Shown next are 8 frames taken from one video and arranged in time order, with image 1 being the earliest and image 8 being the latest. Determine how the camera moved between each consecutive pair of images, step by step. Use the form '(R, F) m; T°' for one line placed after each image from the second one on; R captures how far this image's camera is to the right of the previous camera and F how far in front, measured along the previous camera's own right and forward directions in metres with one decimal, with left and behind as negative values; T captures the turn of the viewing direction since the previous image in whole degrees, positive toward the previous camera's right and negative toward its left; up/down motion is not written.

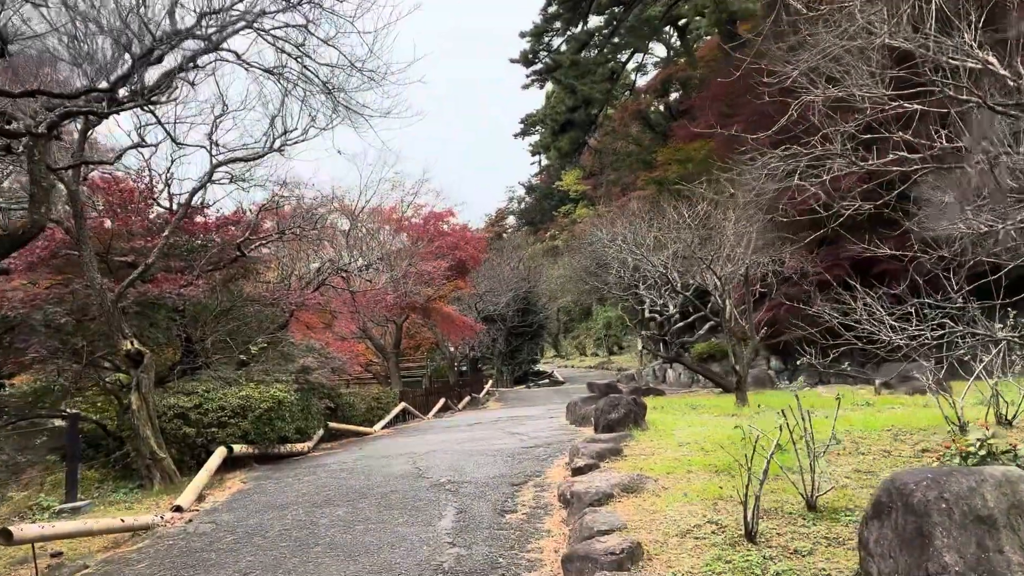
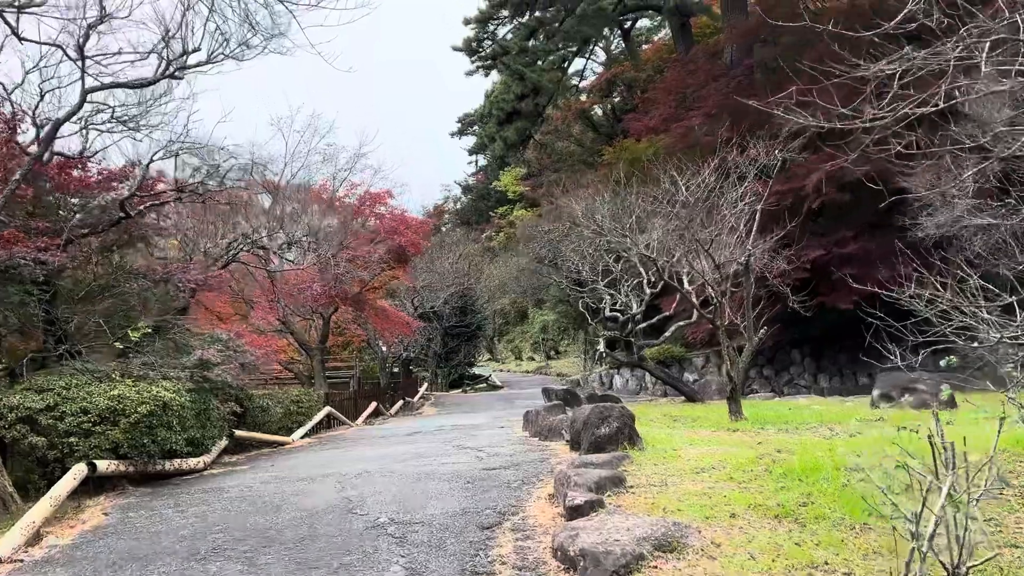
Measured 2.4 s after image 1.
(-0.3, +1.8) m; +5°
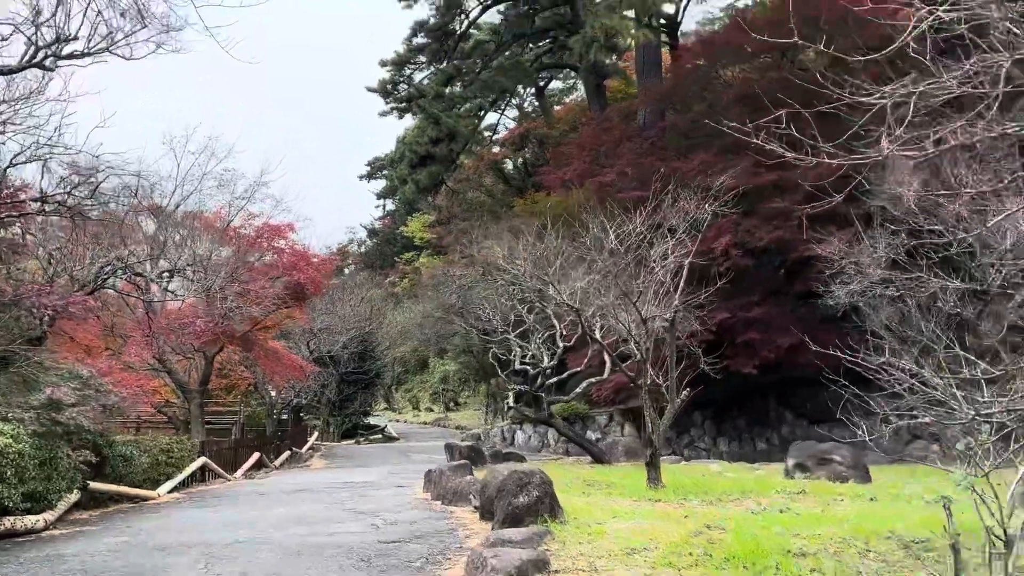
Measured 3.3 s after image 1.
(-0.1, +0.7) m; +7°
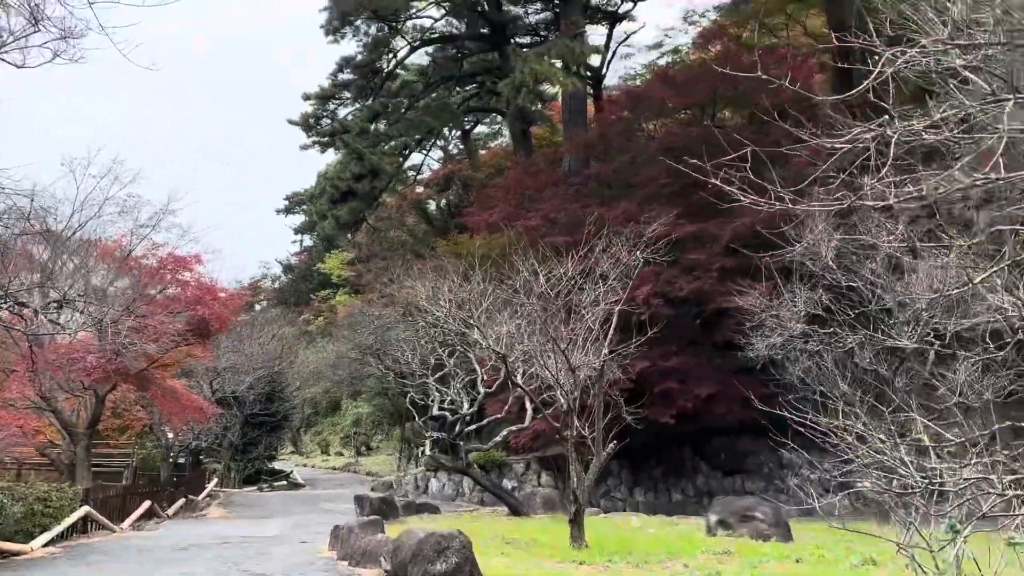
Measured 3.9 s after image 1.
(0.0, +0.4) m; +6°
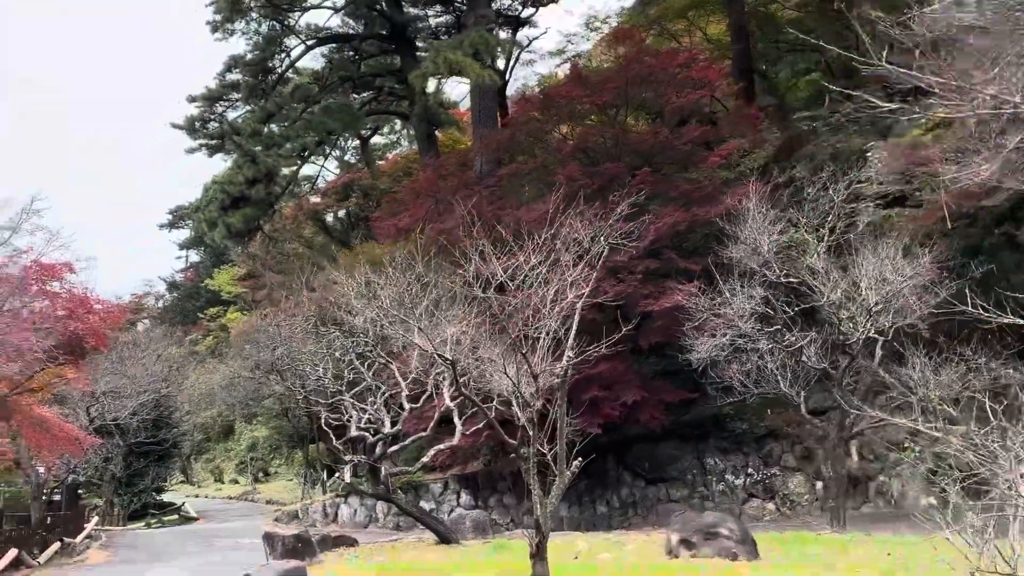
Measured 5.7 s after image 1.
(-0.4, +1.1) m; +8°
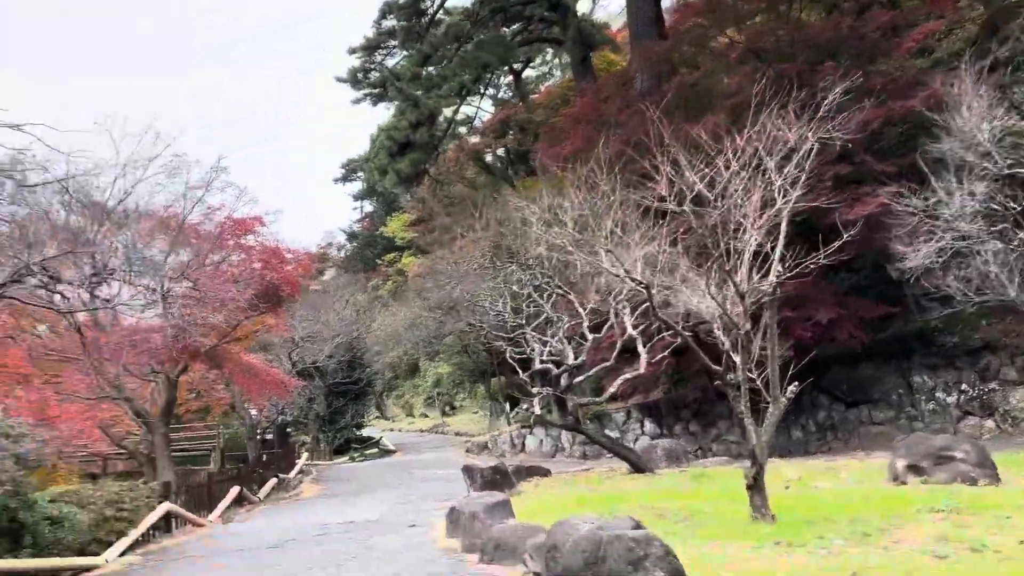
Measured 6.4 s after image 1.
(-0.2, +0.4) m; -12°
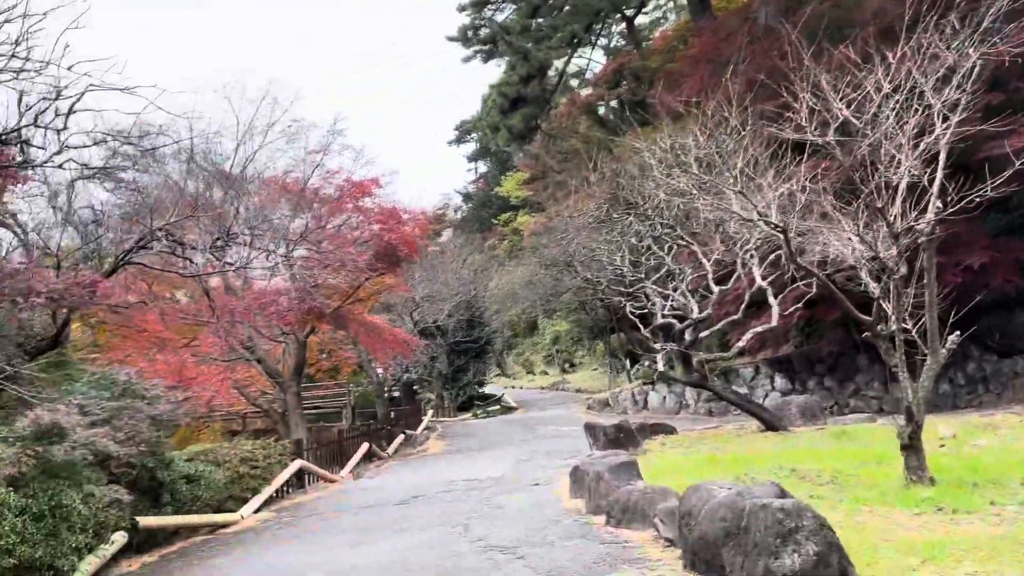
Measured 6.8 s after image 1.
(0.0, +0.3) m; -9°
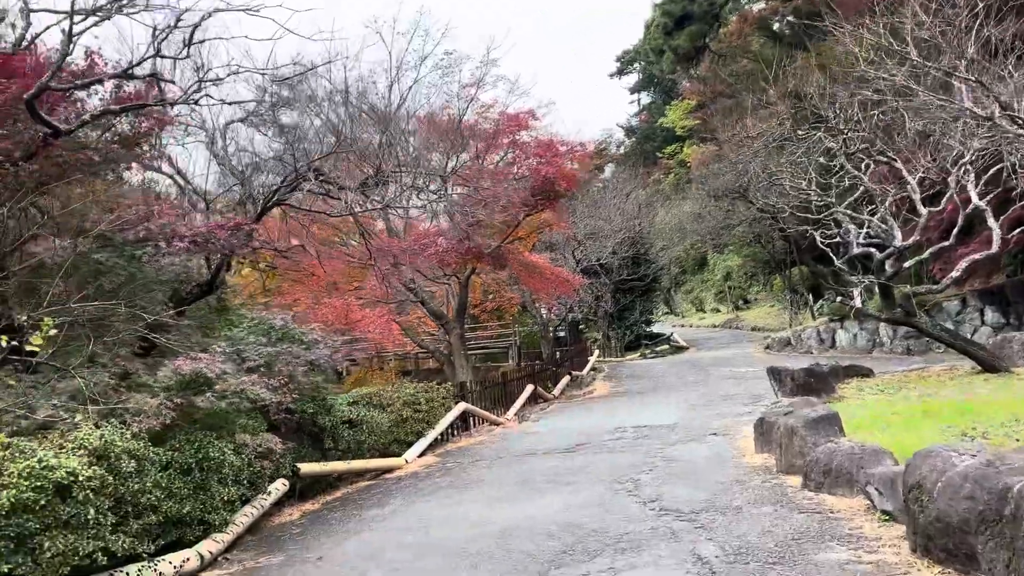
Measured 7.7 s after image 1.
(0.0, +0.6) m; -12°
